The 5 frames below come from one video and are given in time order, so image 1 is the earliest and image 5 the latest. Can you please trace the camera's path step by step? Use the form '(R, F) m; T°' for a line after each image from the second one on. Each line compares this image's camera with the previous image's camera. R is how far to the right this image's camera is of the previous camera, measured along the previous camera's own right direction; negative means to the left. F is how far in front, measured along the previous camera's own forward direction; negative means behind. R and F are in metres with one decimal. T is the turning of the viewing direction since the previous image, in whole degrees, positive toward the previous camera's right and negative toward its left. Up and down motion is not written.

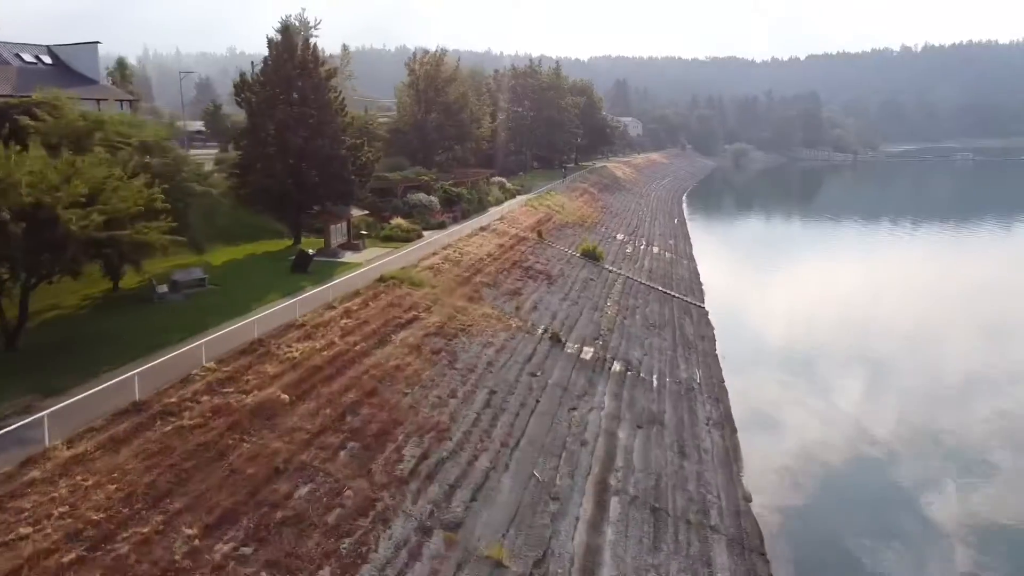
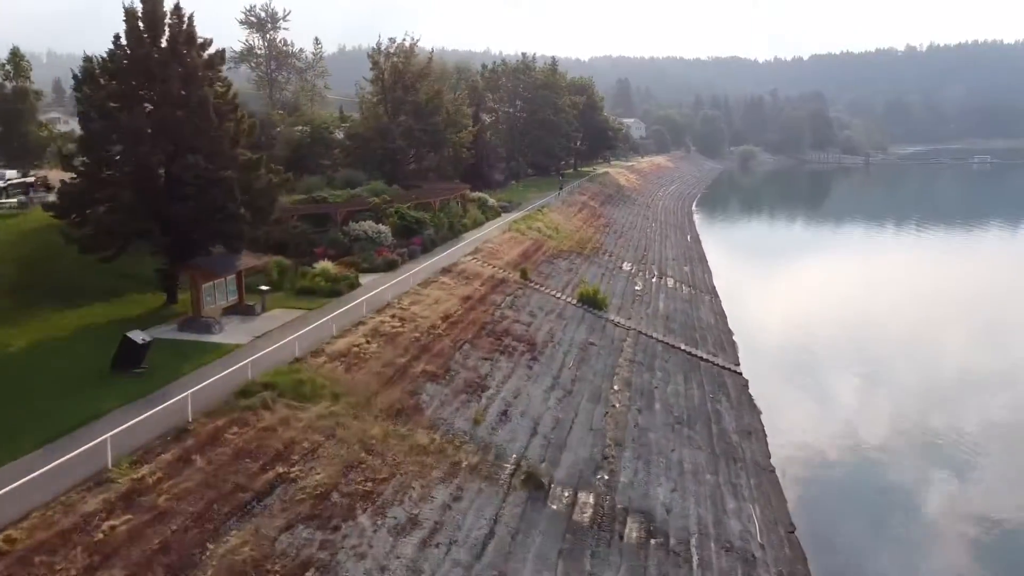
(+1.1, +9.2) m; 0°
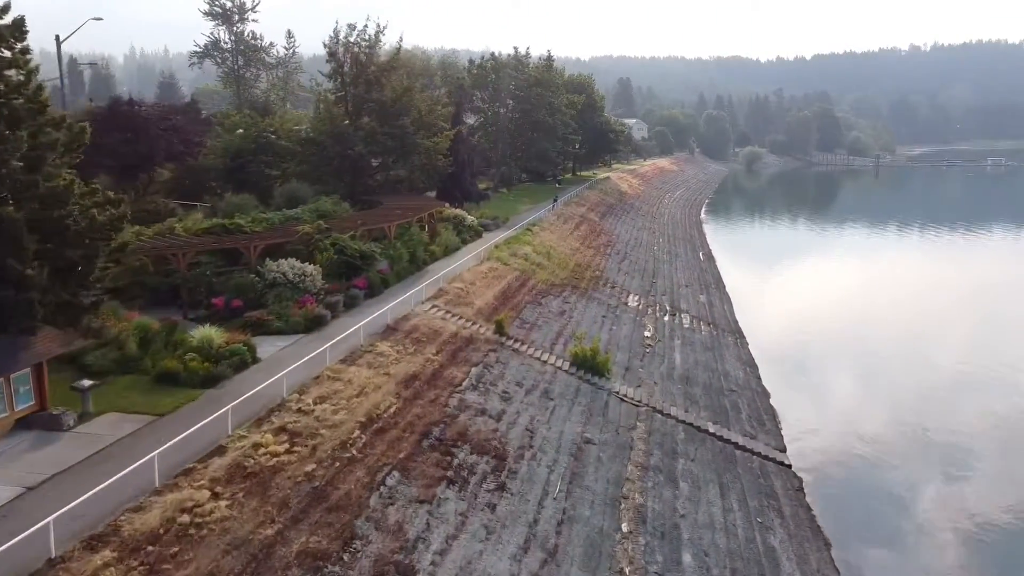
(+0.9, +7.4) m; 0°
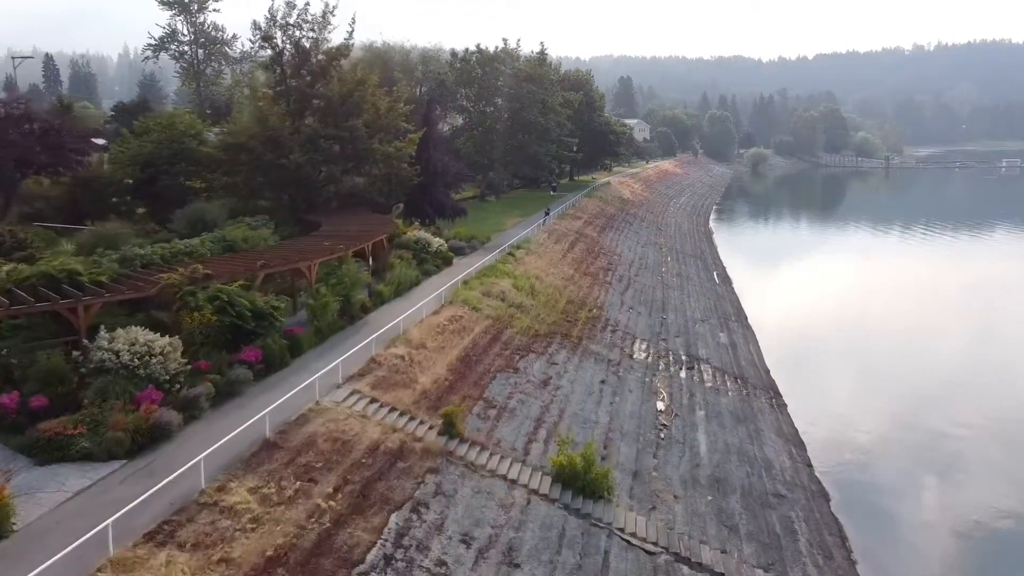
(+1.0, +7.2) m; 0°
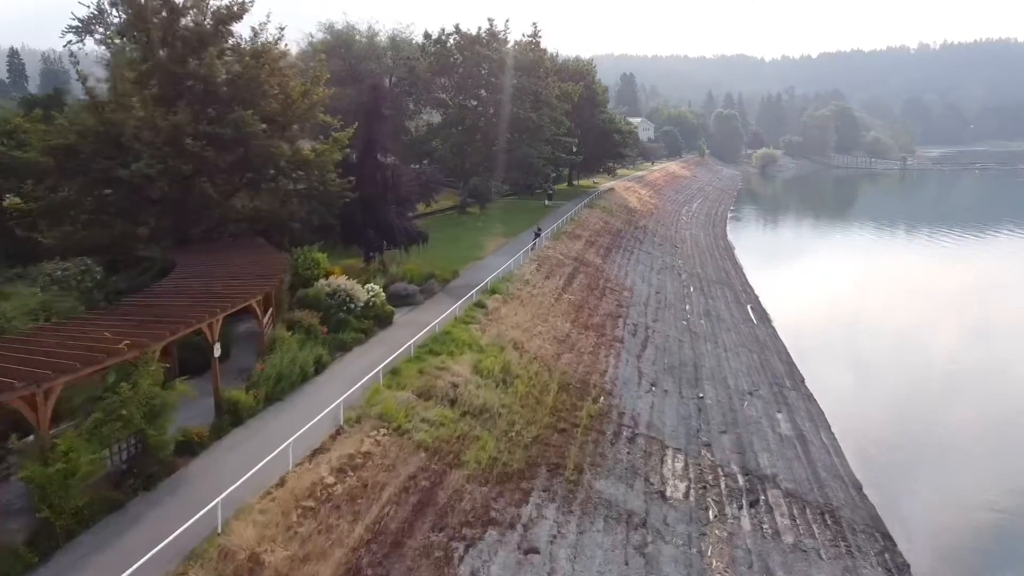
(+1.0, +9.9) m; 0°
